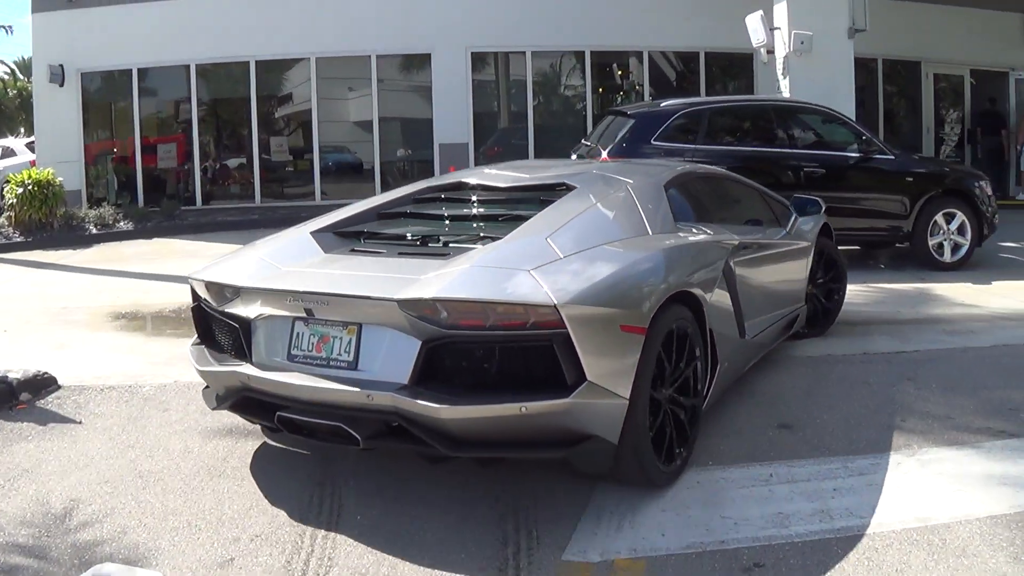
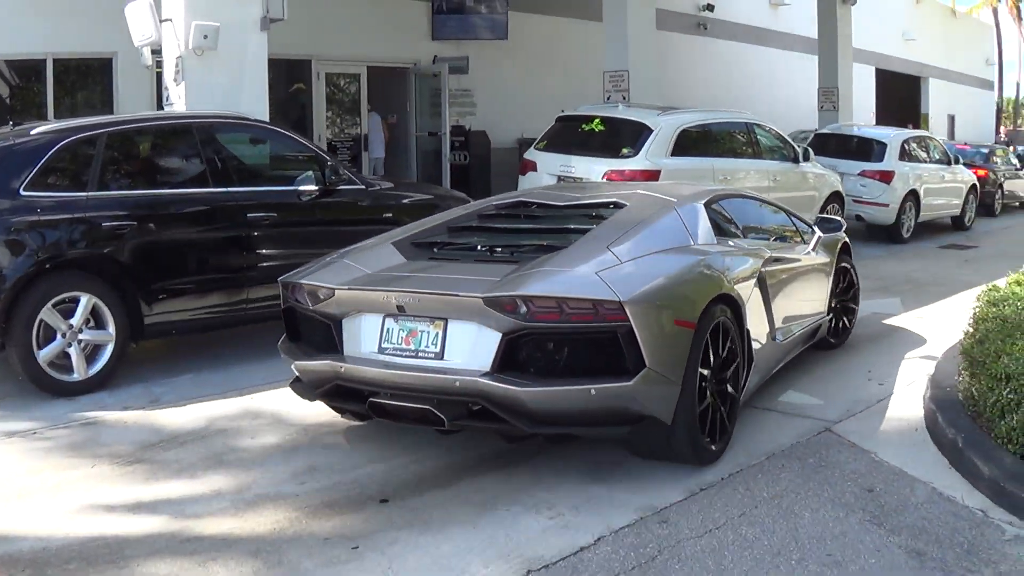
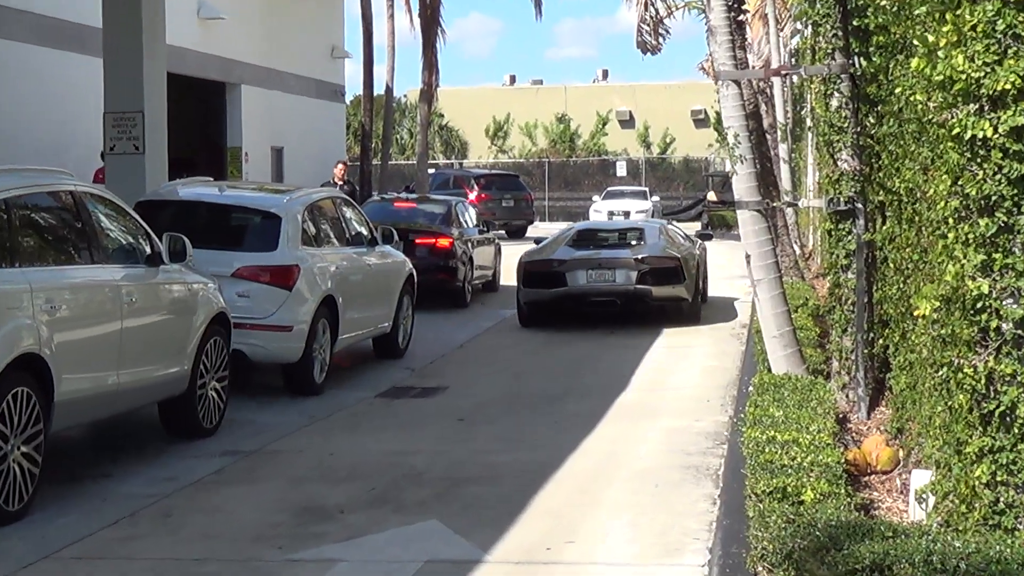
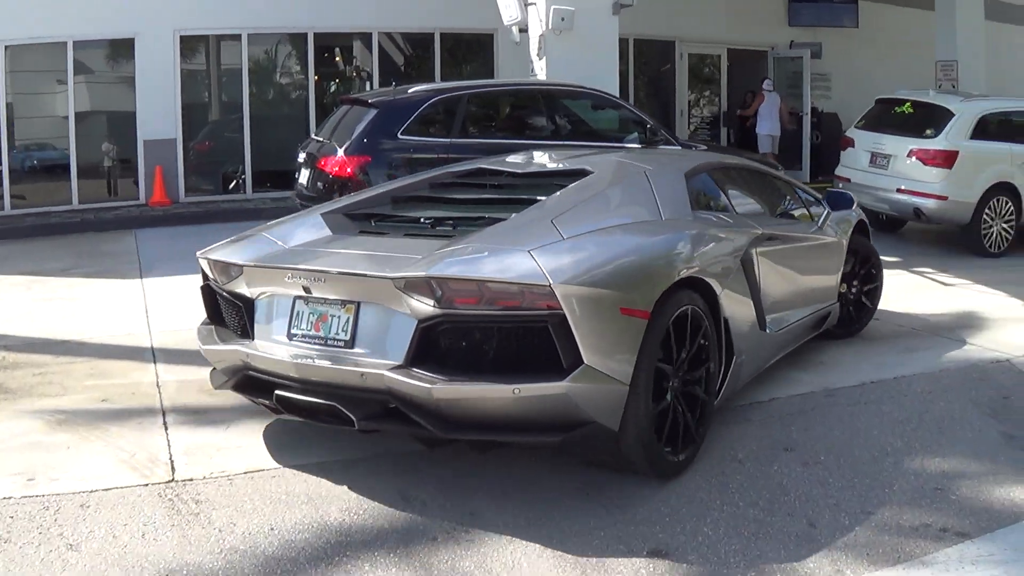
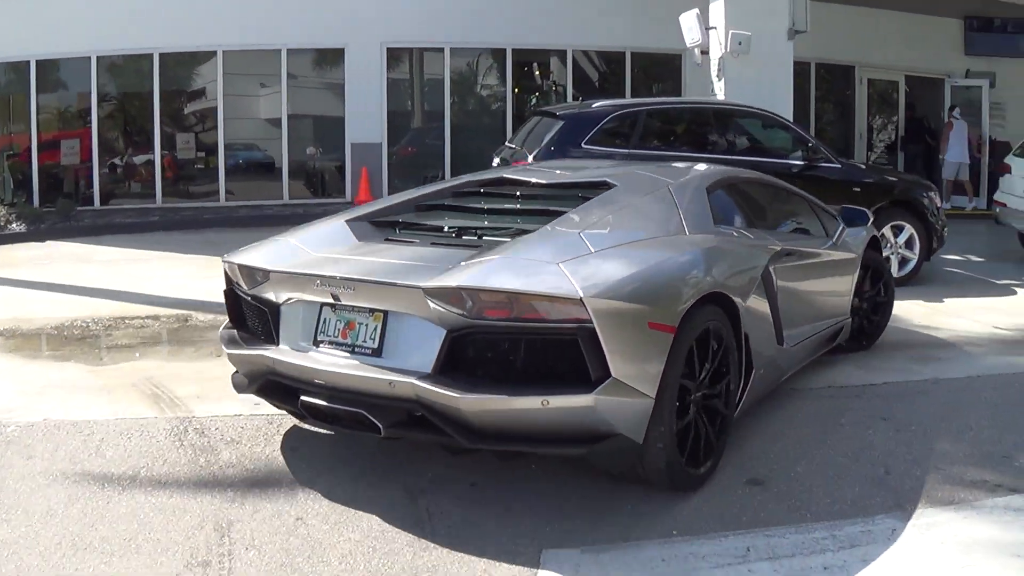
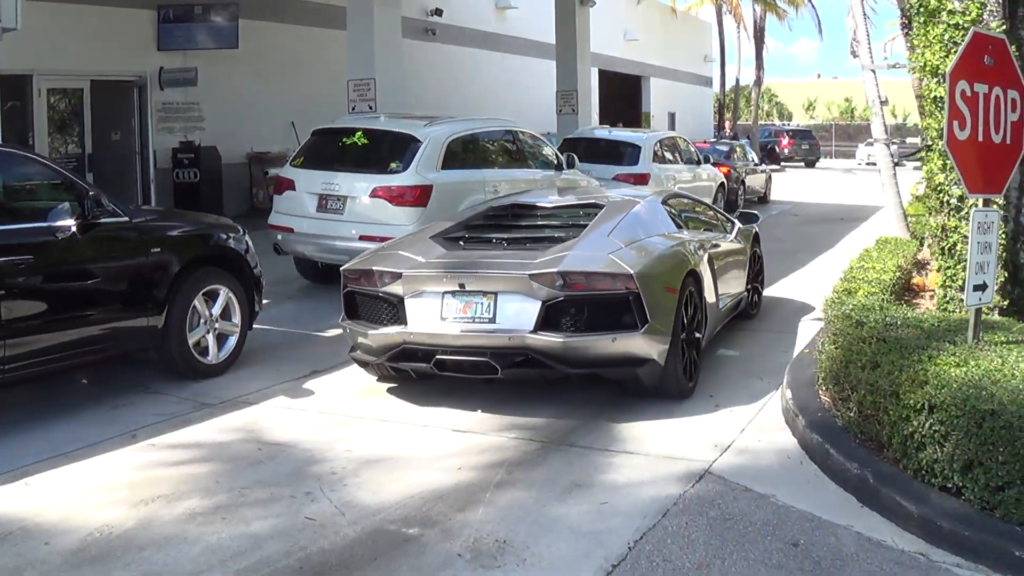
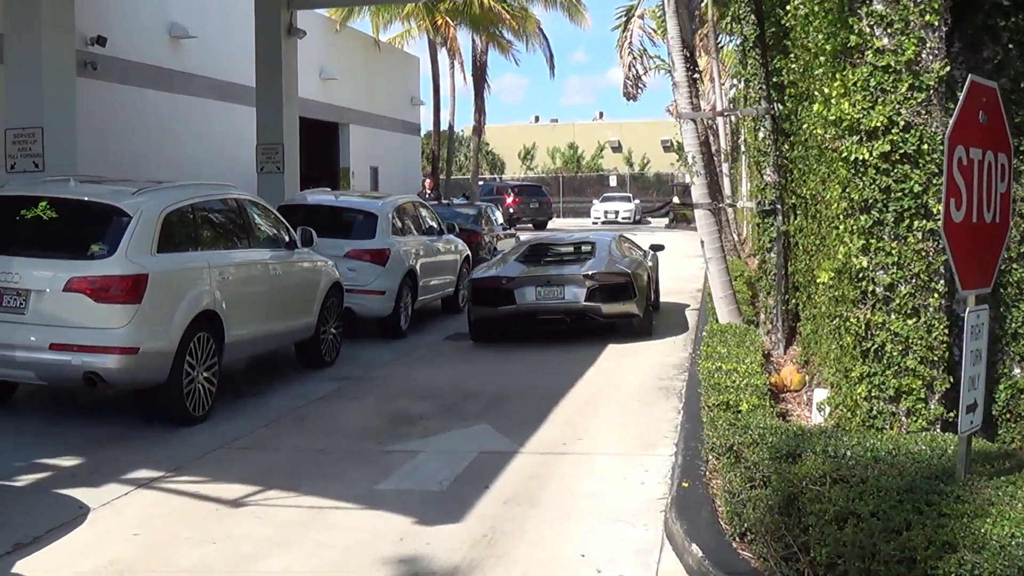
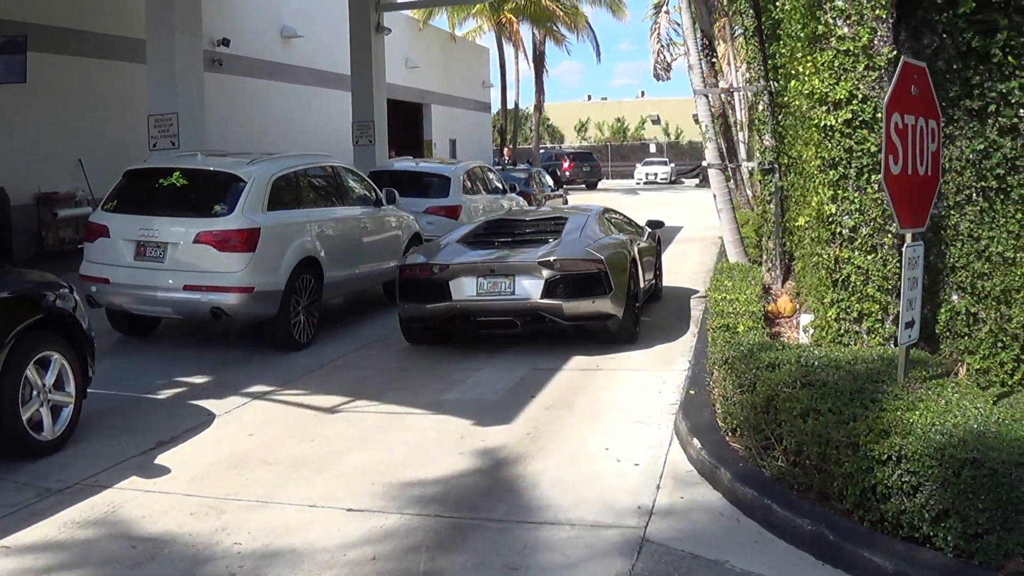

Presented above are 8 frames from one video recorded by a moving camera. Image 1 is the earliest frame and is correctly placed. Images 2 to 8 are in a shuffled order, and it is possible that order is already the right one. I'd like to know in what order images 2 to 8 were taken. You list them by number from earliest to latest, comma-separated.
5, 4, 2, 6, 8, 7, 3
